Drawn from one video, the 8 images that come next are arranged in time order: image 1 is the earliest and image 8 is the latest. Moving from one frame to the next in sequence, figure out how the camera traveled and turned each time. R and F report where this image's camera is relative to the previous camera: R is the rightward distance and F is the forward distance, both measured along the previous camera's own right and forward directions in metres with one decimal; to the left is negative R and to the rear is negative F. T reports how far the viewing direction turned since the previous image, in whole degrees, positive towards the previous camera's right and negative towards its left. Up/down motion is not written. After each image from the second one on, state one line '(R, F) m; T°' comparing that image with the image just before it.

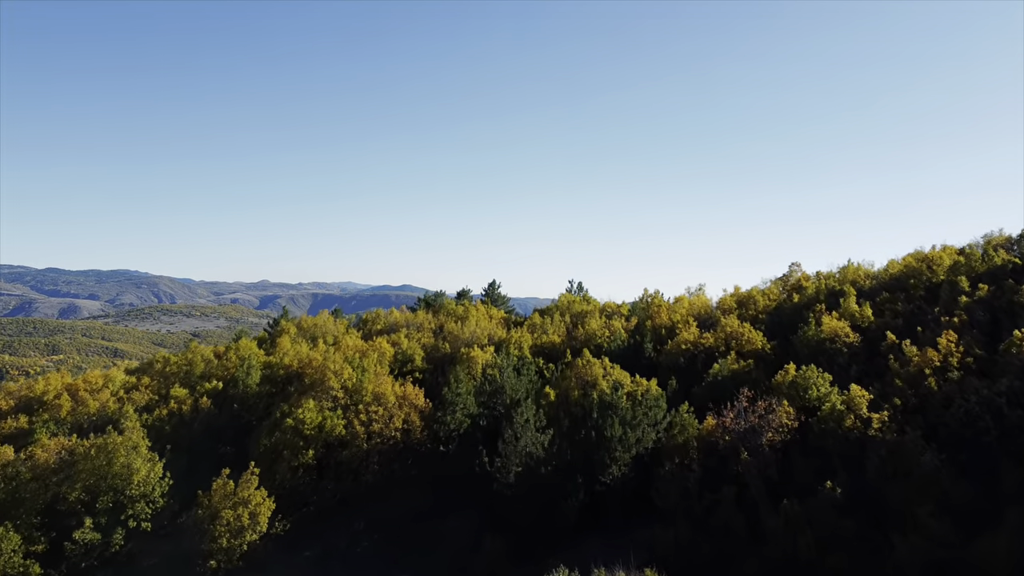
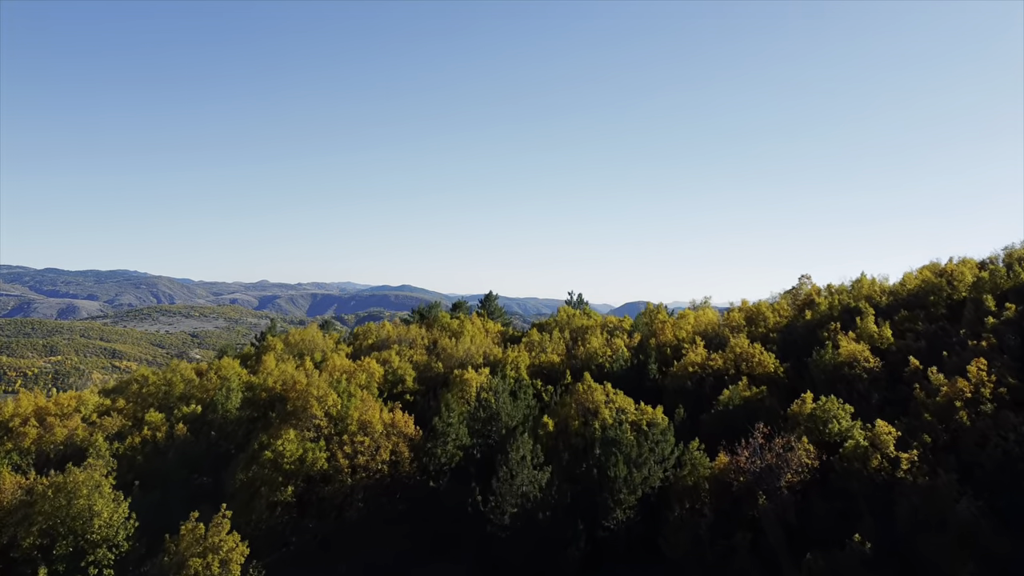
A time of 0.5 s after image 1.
(+0.3, +3.2) m; 0°
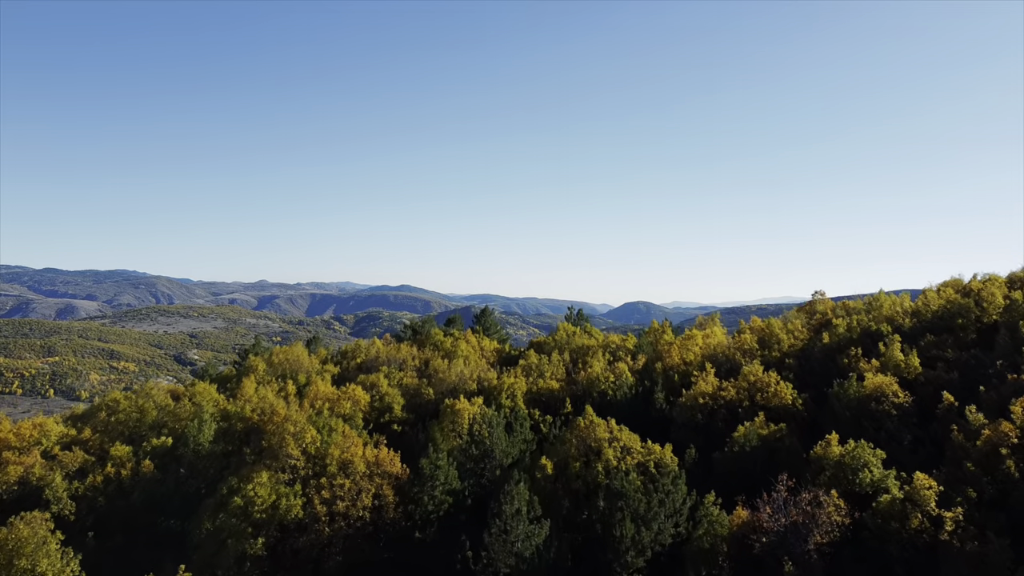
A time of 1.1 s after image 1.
(+0.4, +3.9) m; 0°
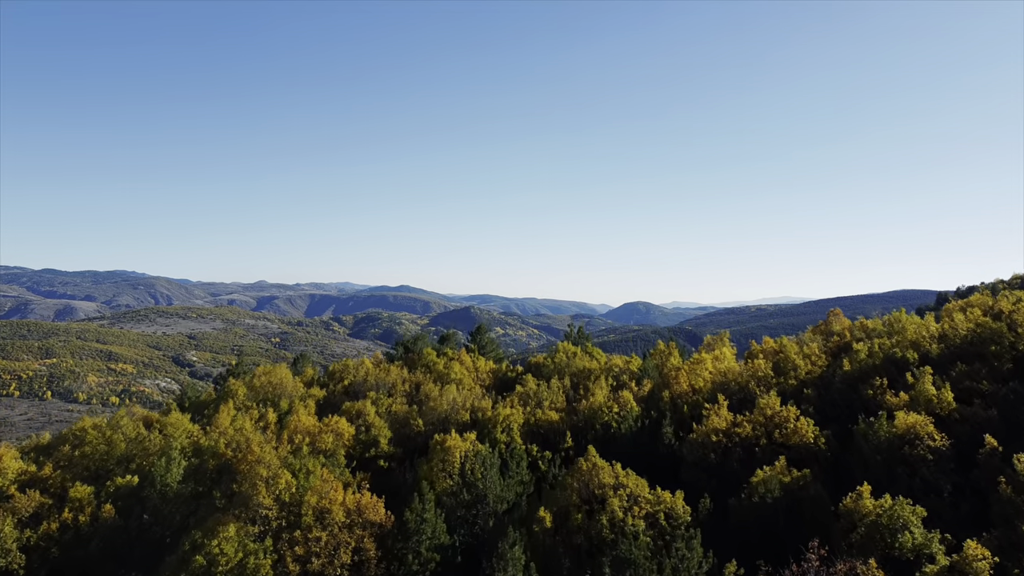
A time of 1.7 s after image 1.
(+0.3, +3.9) m; 0°
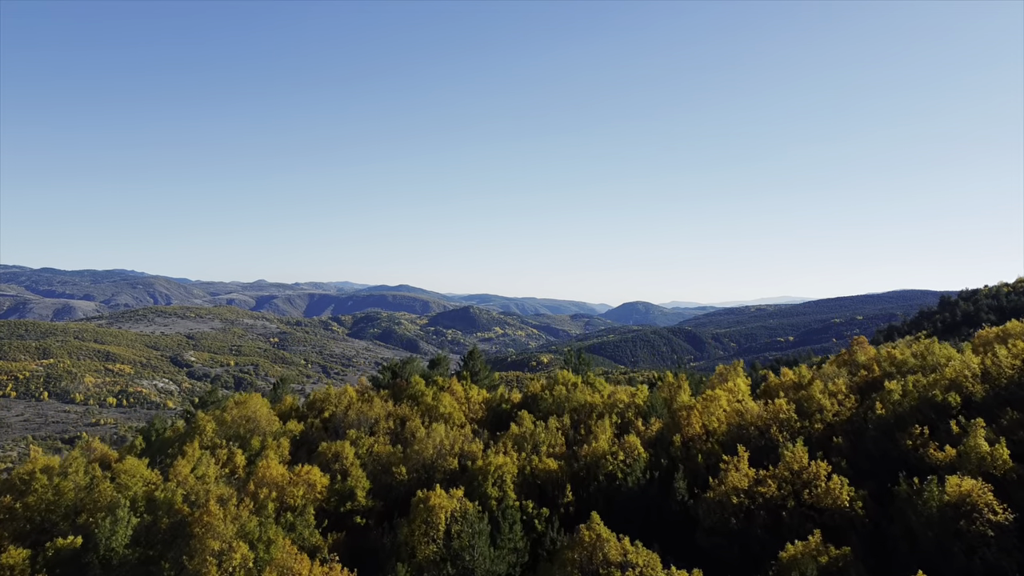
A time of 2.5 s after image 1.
(+0.5, +5.2) m; 0°
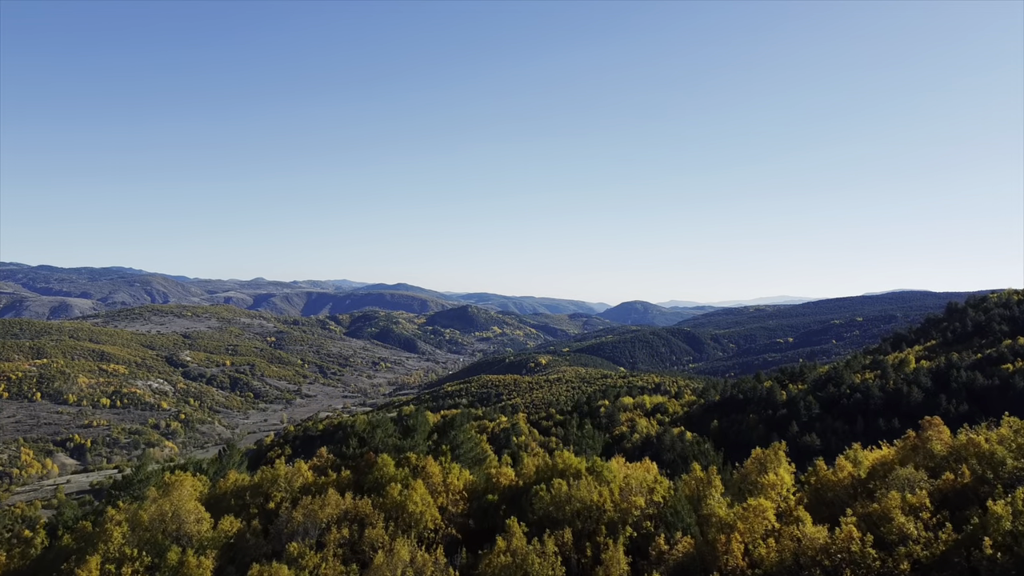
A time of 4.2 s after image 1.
(+0.9, +11.3) m; 0°
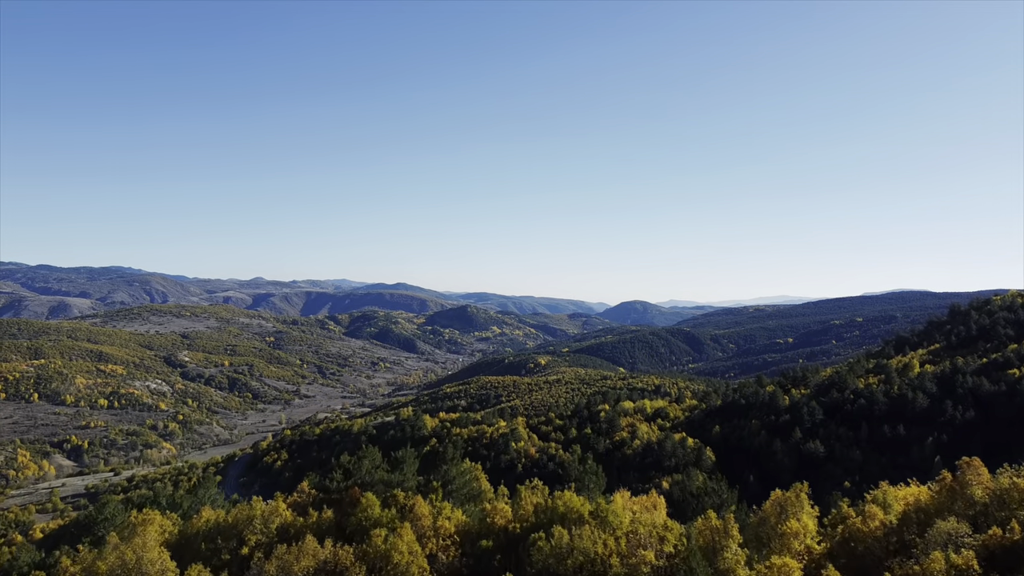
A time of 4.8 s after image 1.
(+0.3, +4.3) m; 0°
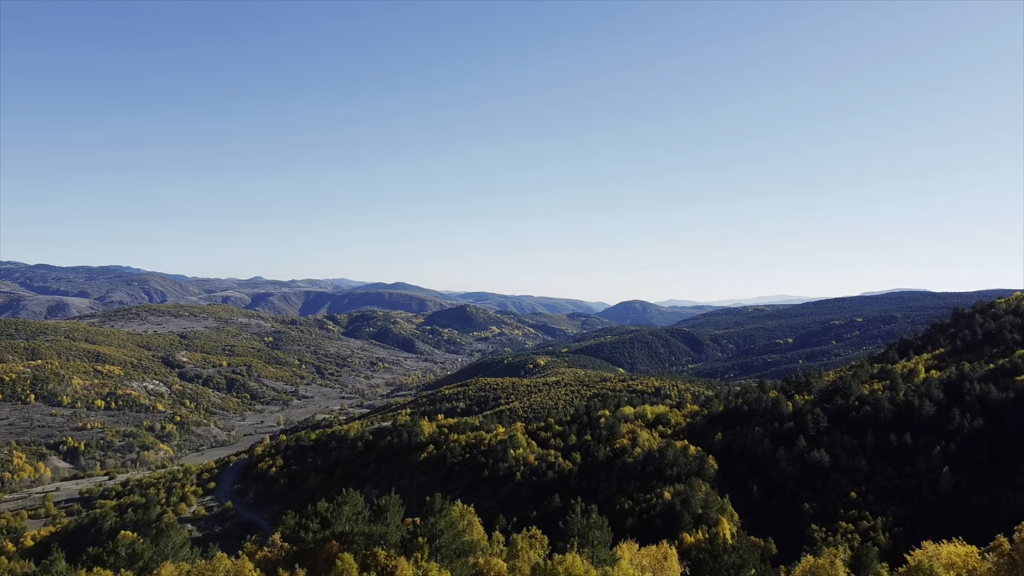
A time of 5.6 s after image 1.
(+0.4, +5.4) m; 0°
